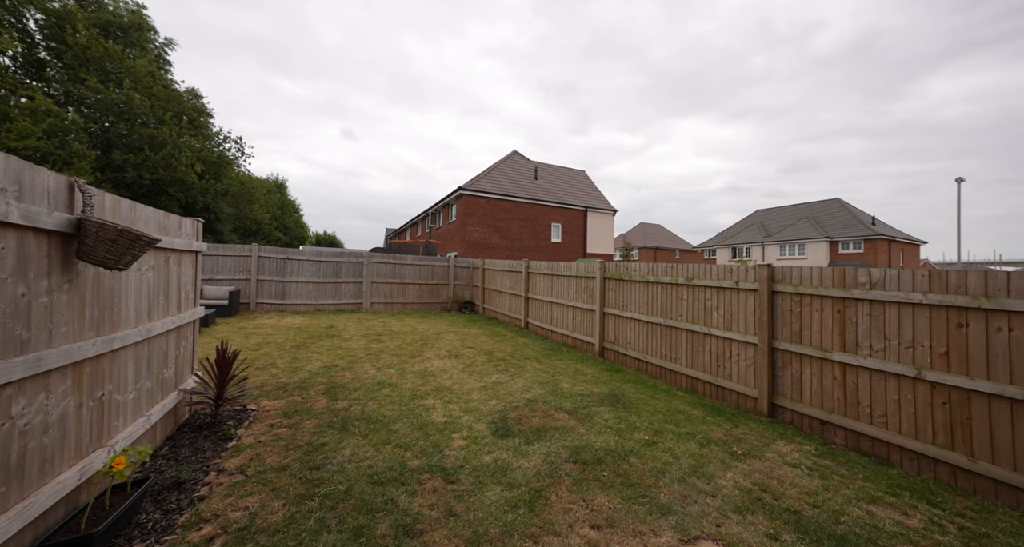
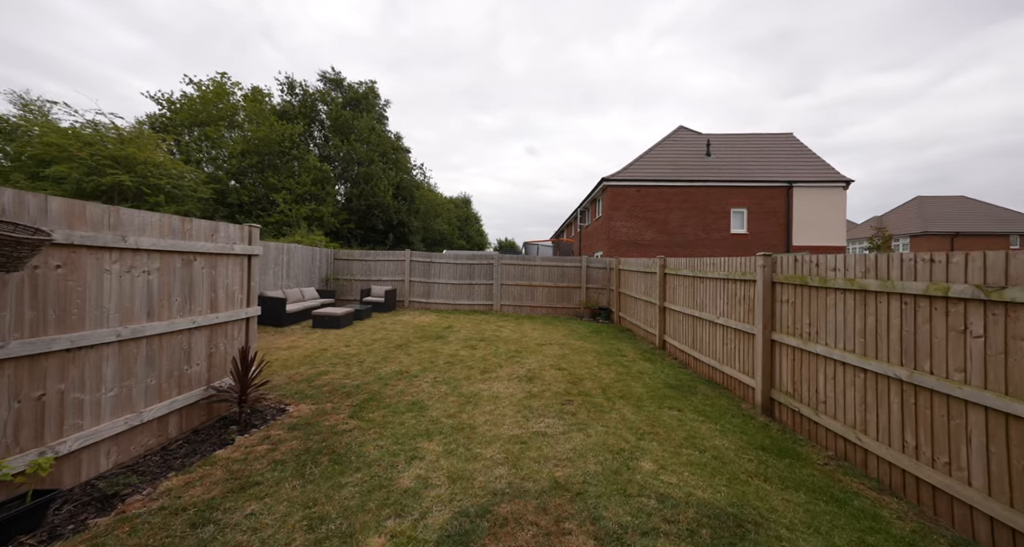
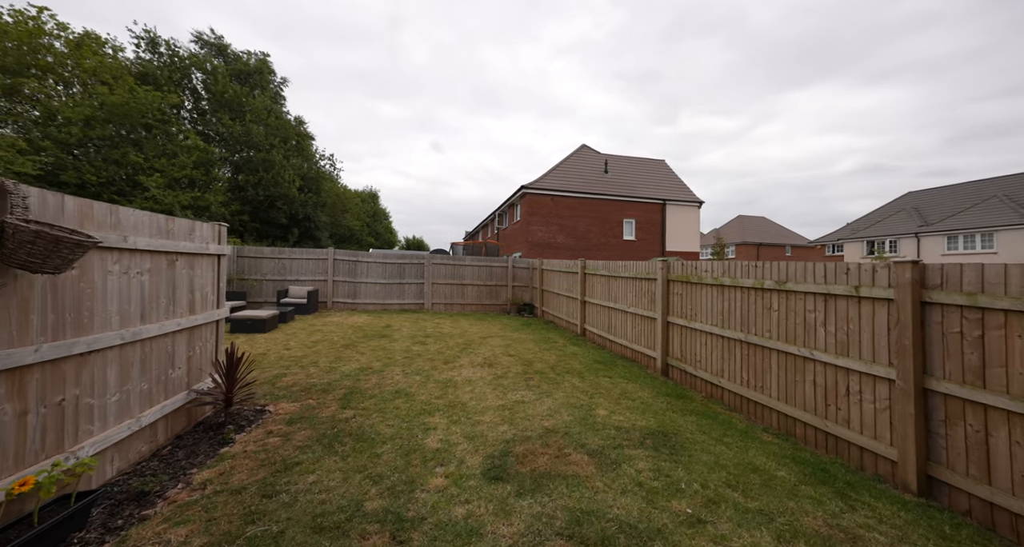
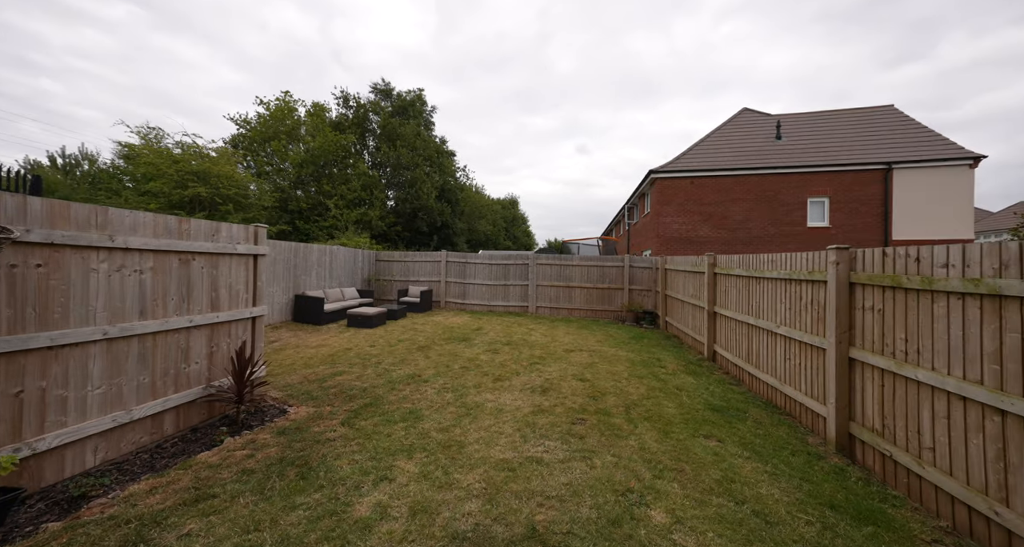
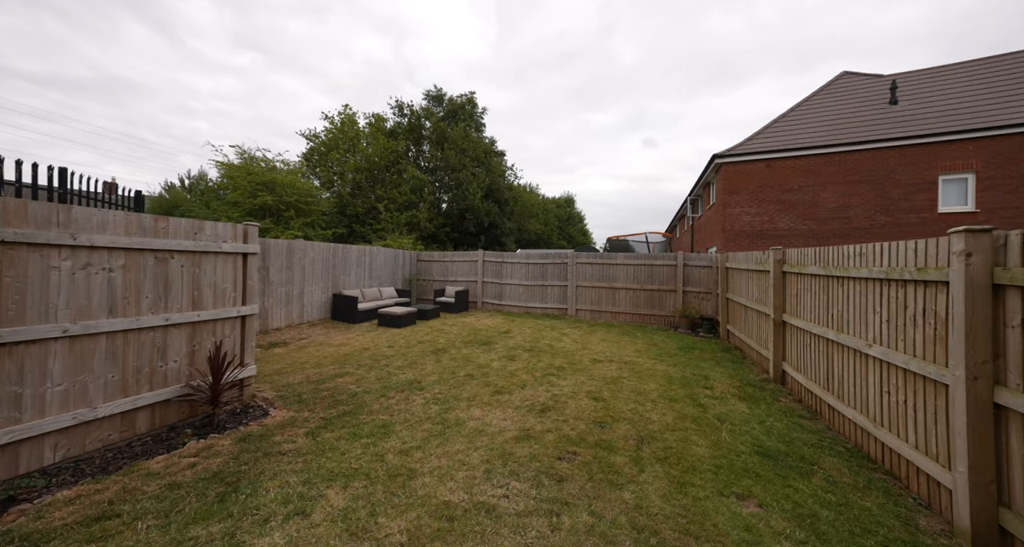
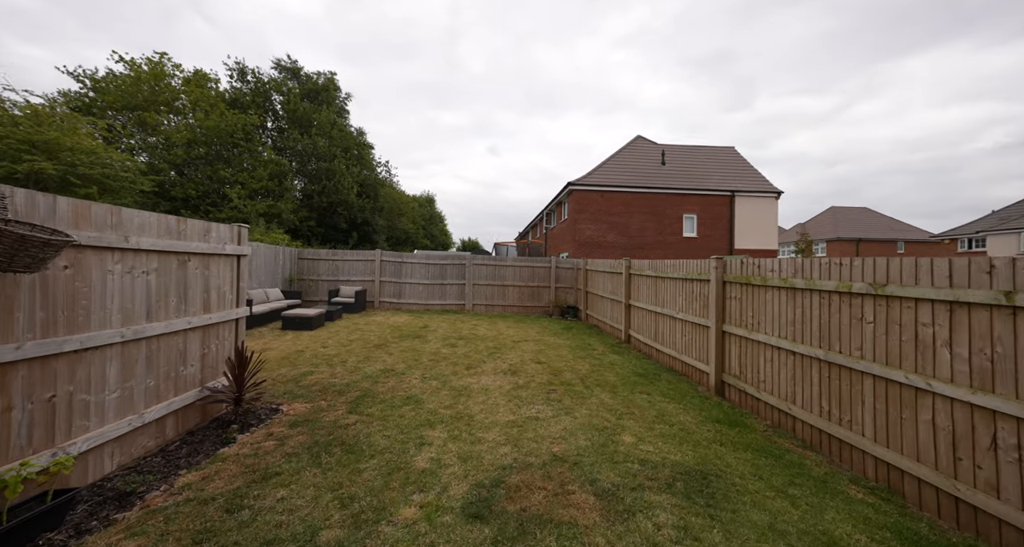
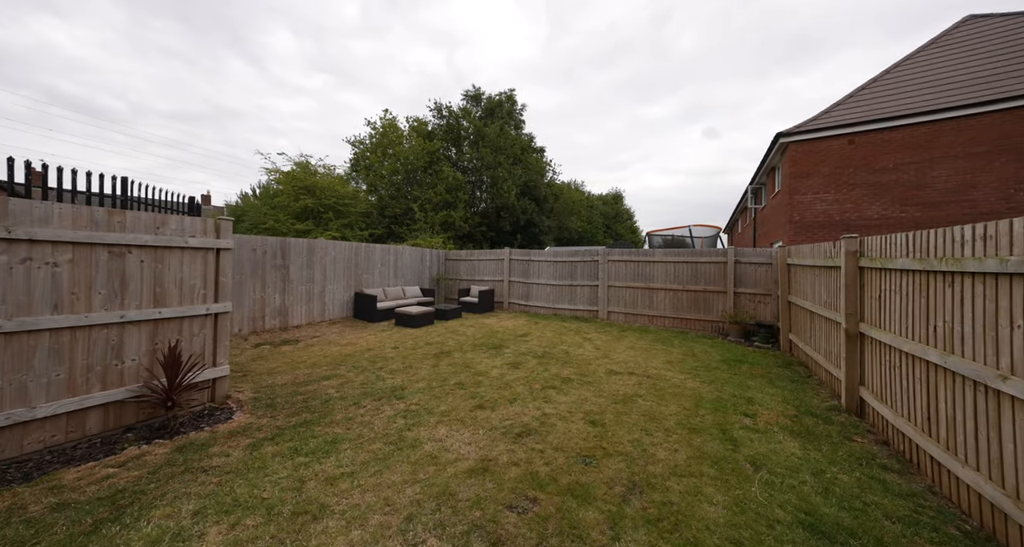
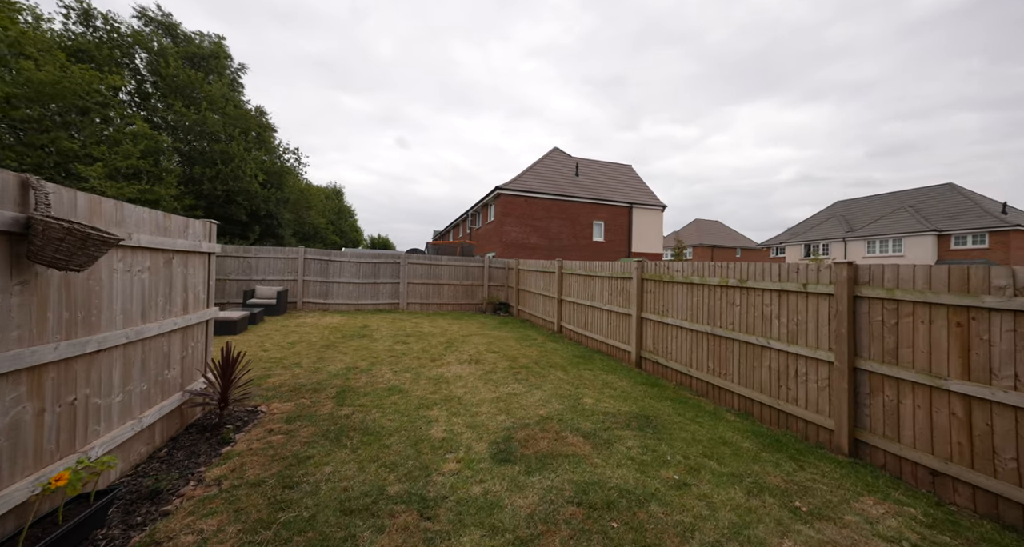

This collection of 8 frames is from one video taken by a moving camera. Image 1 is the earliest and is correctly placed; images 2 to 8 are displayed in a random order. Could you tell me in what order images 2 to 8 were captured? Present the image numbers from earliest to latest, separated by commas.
8, 3, 6, 2, 4, 5, 7
